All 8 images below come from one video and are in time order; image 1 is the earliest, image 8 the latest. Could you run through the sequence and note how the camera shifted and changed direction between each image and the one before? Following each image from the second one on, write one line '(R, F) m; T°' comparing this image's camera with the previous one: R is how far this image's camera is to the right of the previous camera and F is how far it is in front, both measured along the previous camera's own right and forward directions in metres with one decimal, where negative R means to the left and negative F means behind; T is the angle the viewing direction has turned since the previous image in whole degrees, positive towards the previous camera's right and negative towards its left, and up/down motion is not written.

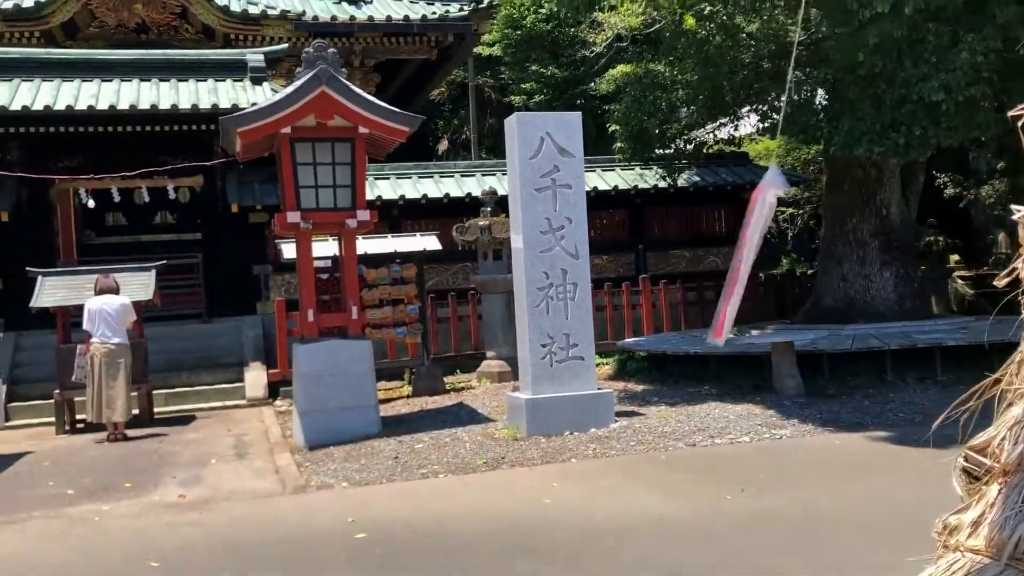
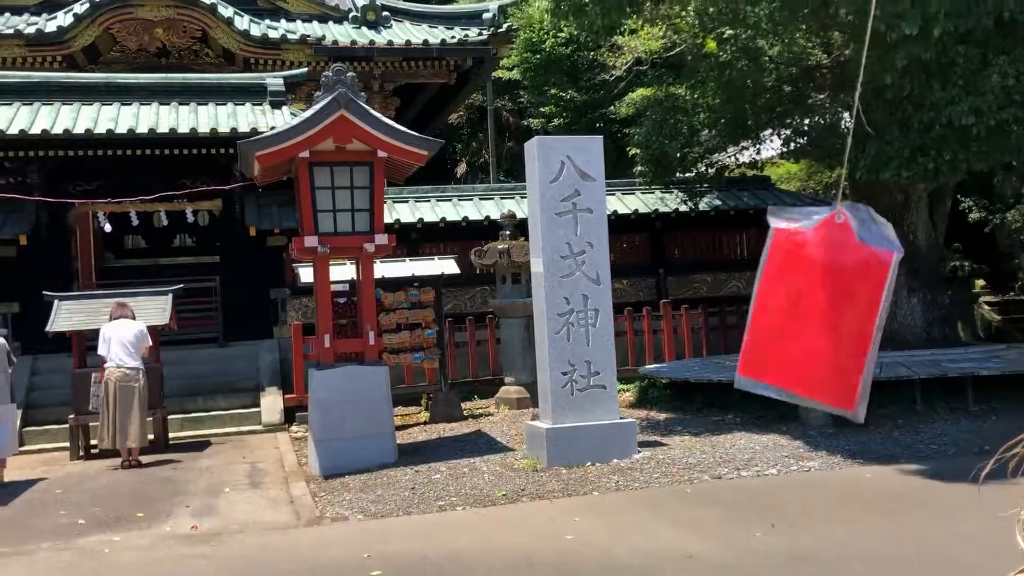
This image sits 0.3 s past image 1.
(0.0, +0.1) m; -1°
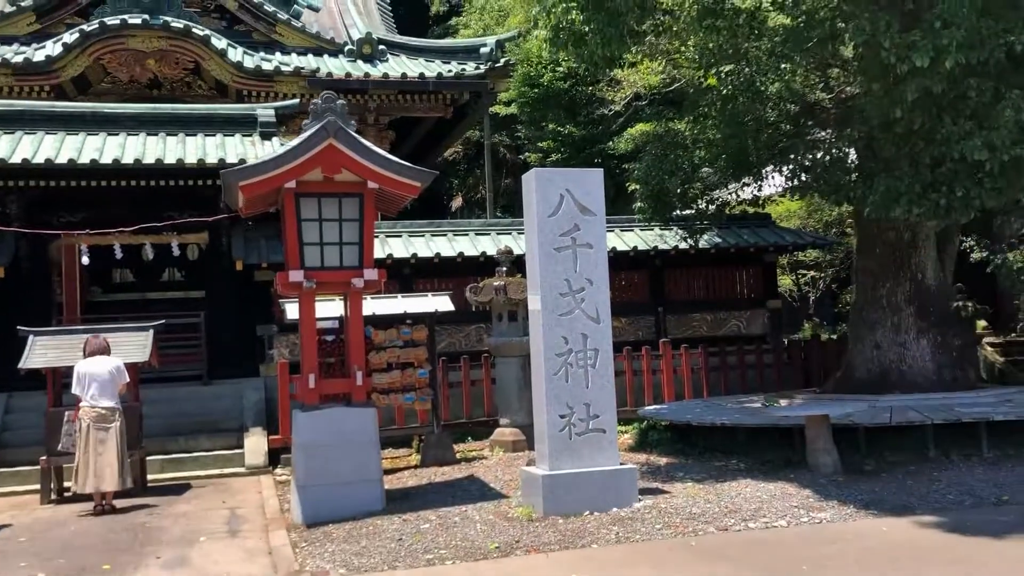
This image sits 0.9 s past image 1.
(0.0, +0.3) m; 0°
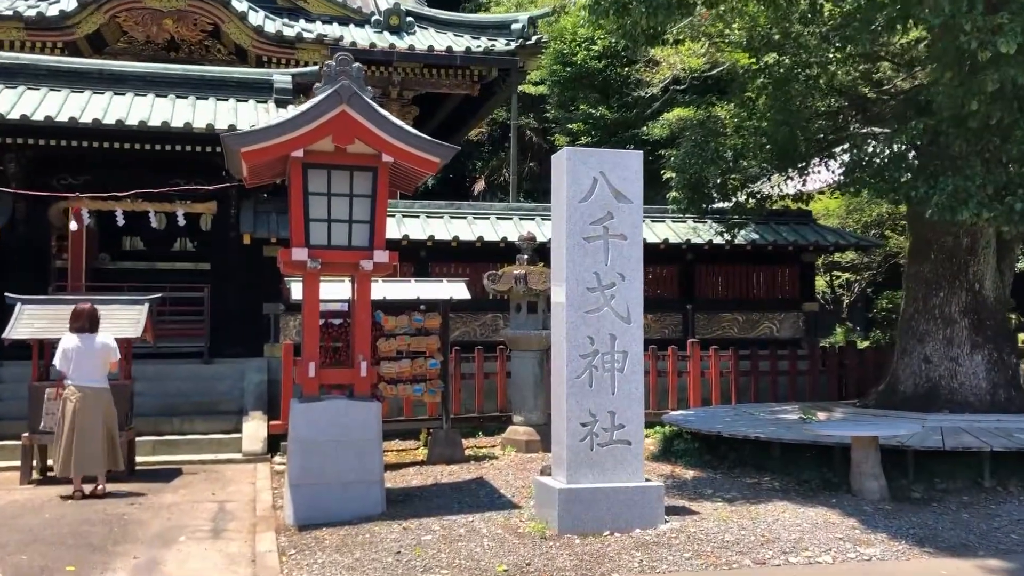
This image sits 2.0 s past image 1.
(0.0, +0.6) m; -1°
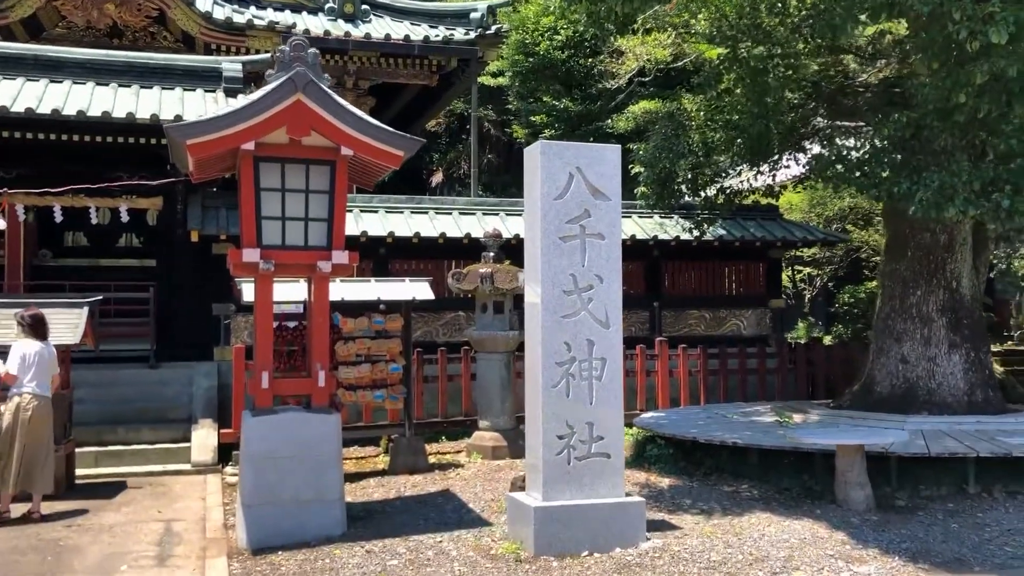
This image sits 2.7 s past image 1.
(-0.1, +0.4) m; +3°
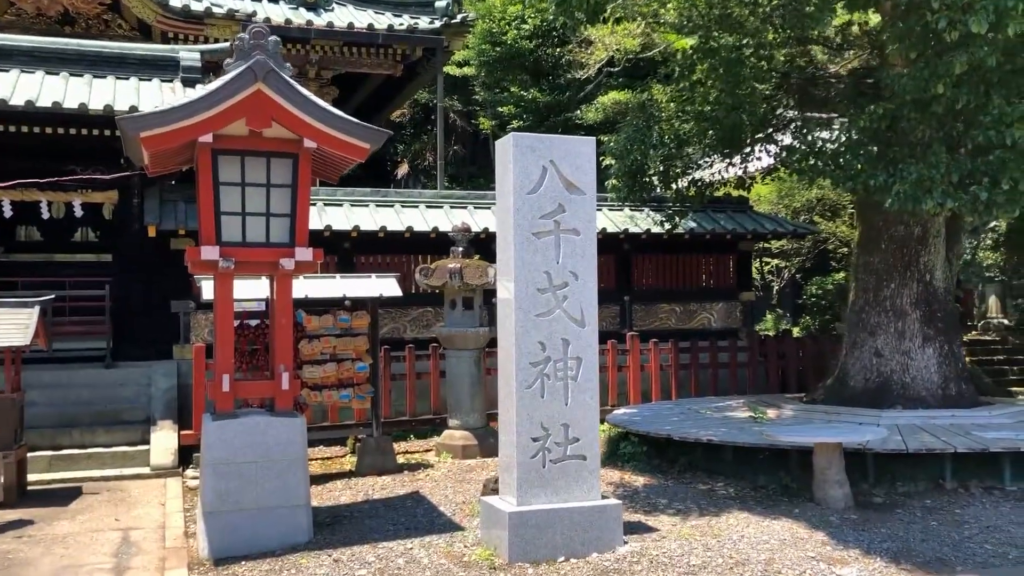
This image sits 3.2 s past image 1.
(0.0, +0.2) m; +2°
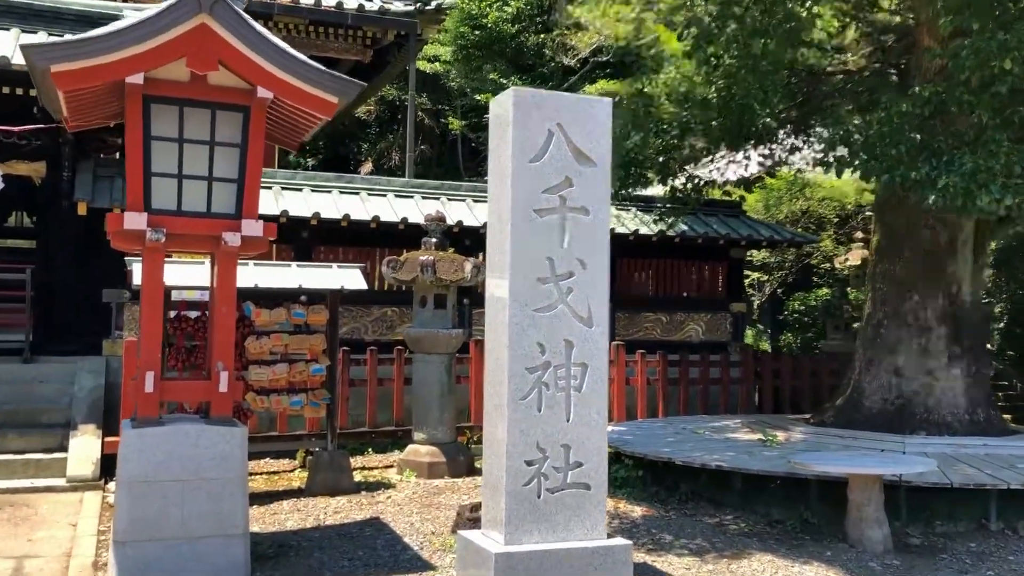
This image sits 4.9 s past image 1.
(-0.2, +1.0) m; +3°
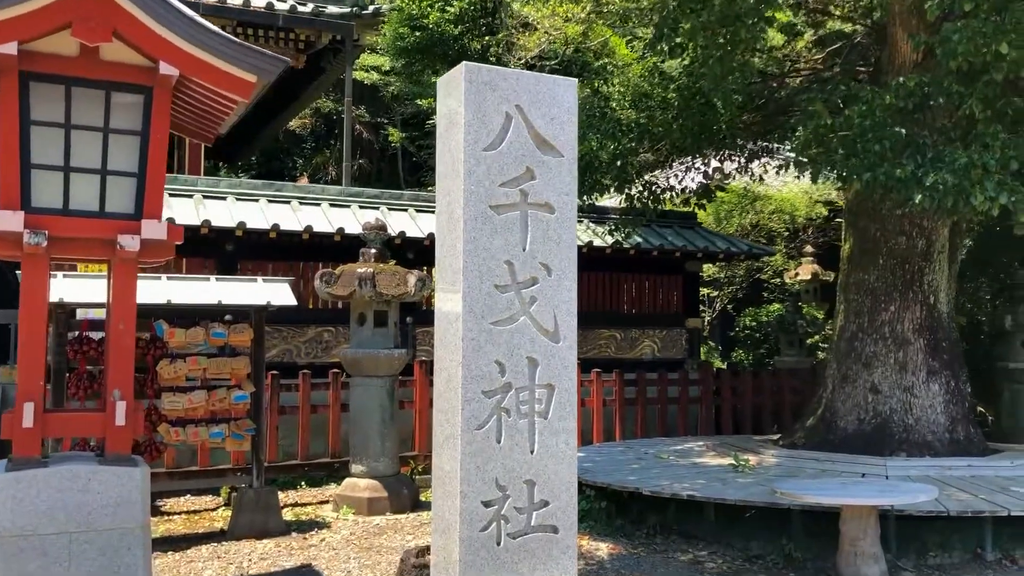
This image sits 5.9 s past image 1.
(-0.1, +0.6) m; +4°
